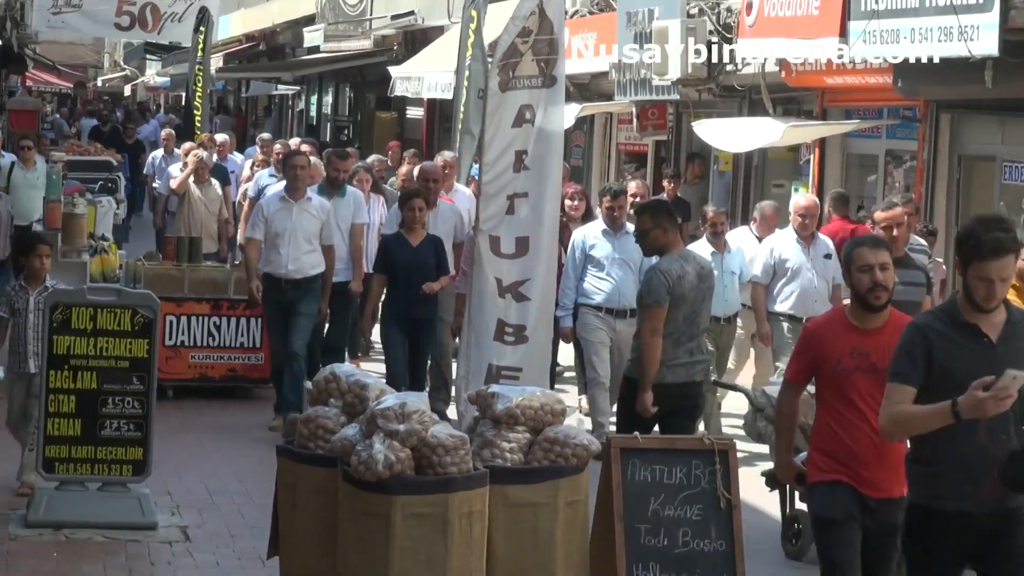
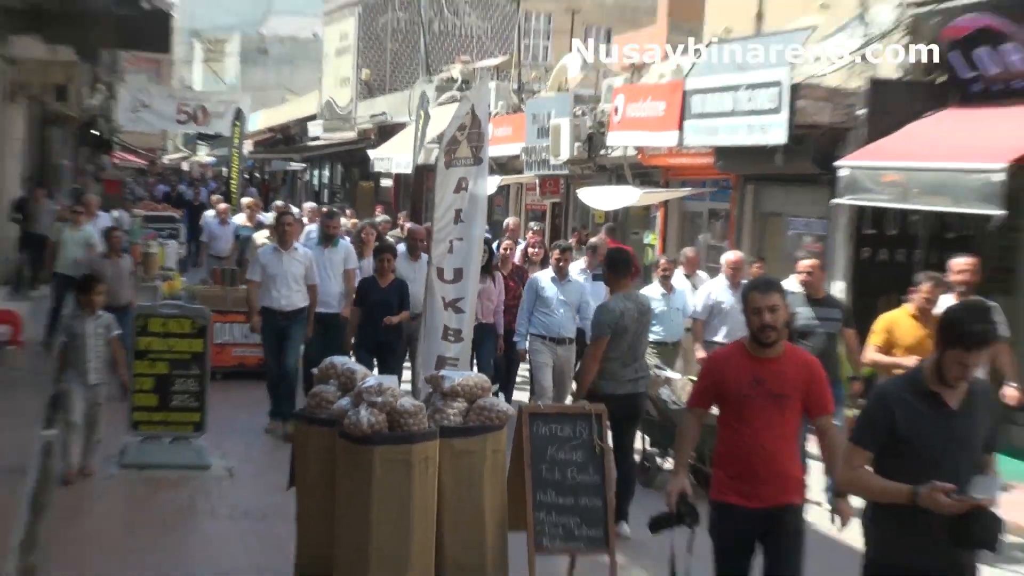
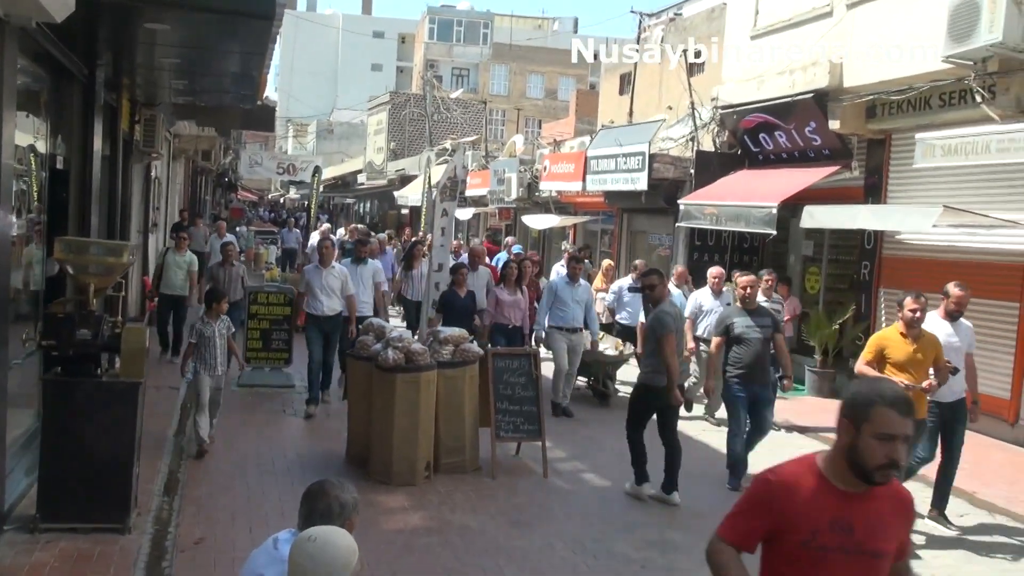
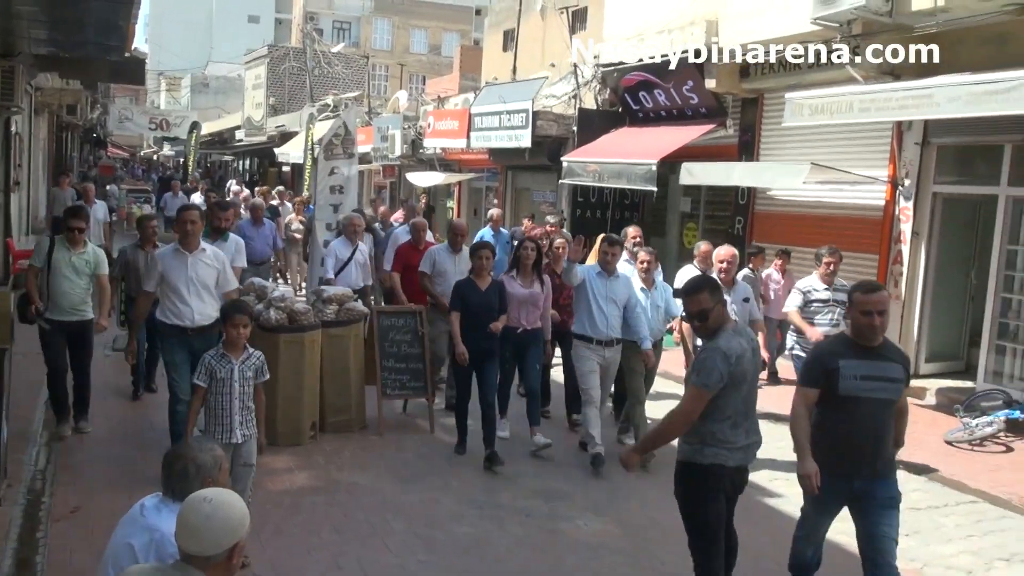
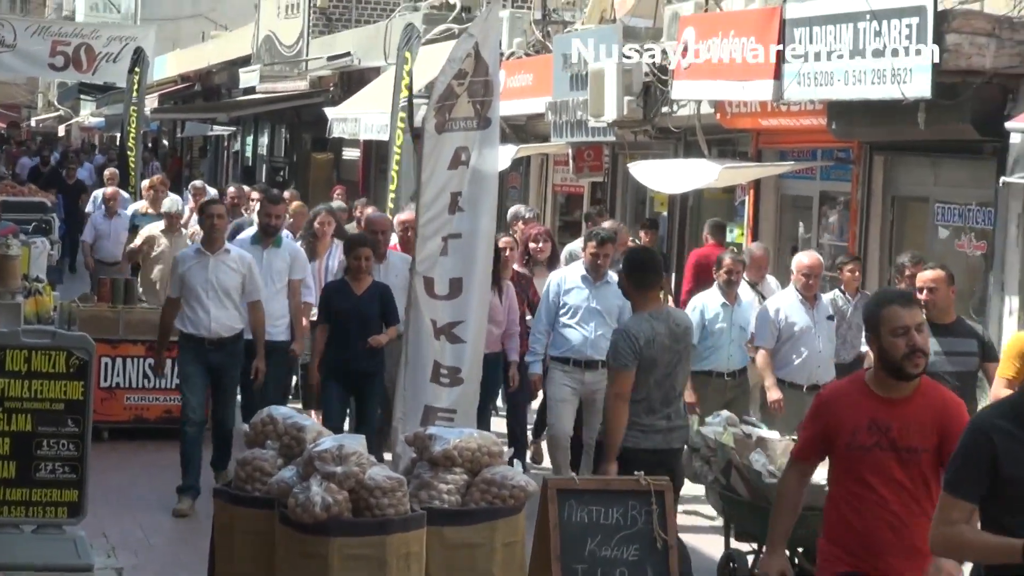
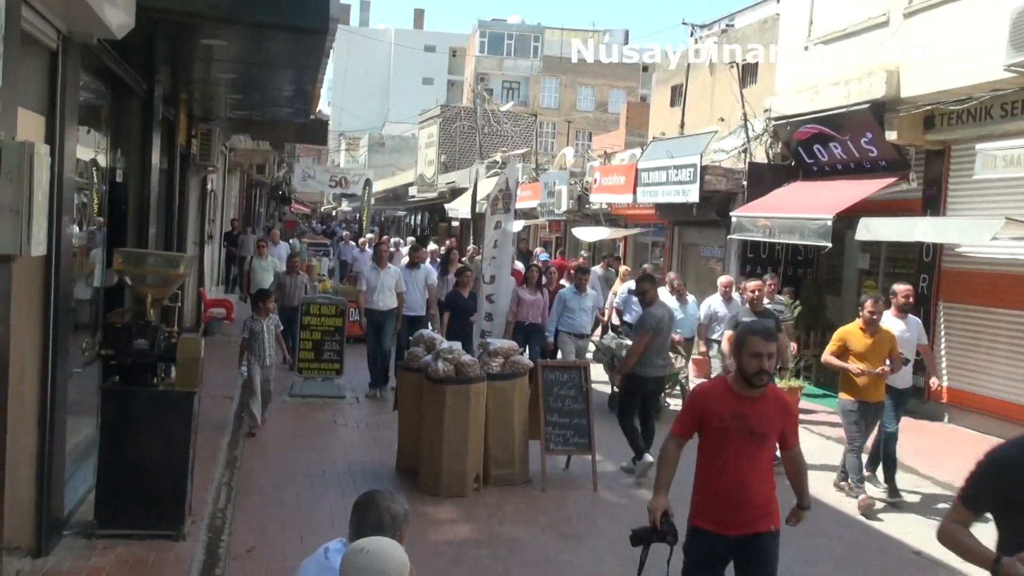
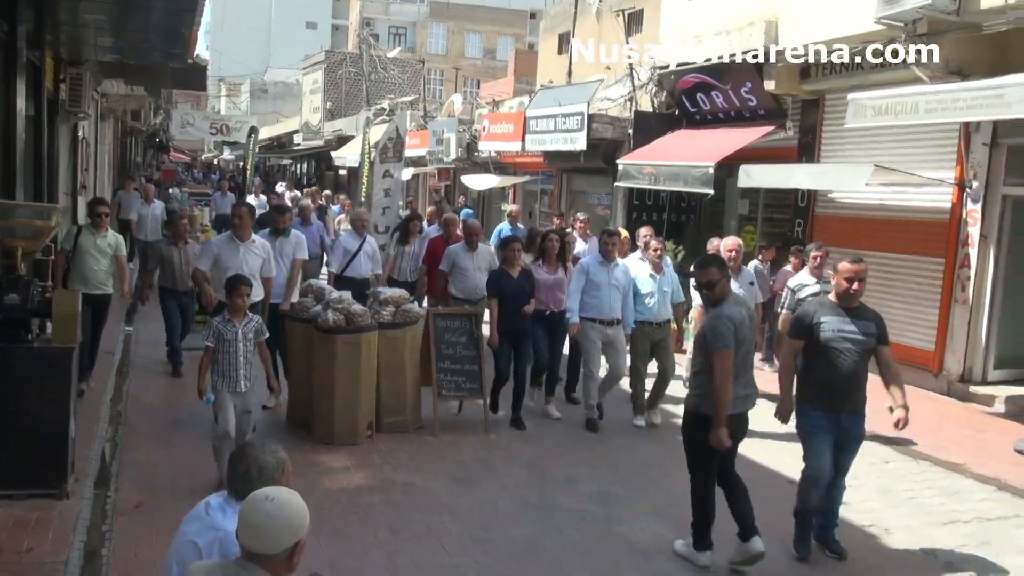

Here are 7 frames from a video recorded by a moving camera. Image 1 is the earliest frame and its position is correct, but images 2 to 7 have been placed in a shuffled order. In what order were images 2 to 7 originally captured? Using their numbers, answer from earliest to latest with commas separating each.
5, 2, 6, 3, 7, 4
